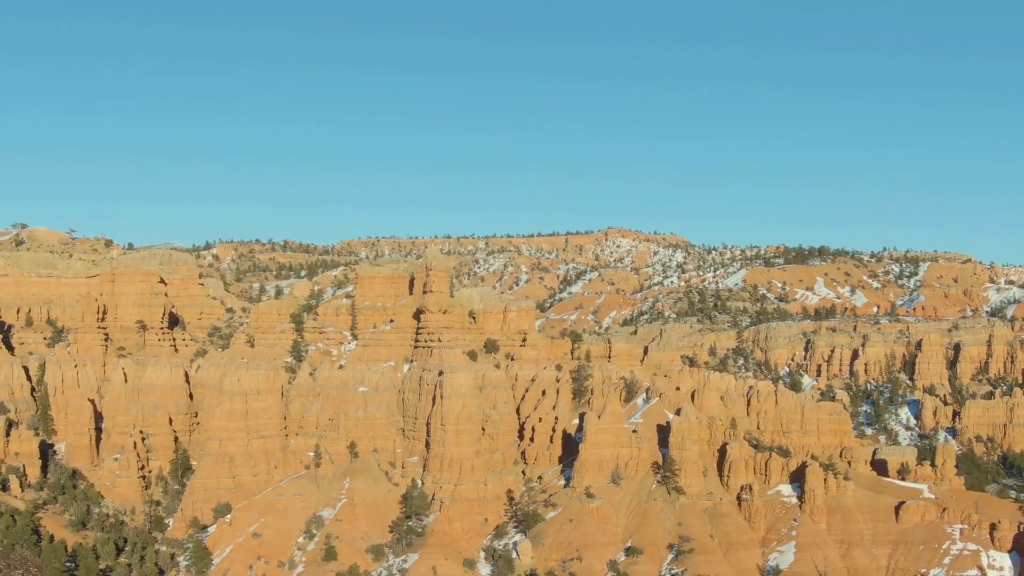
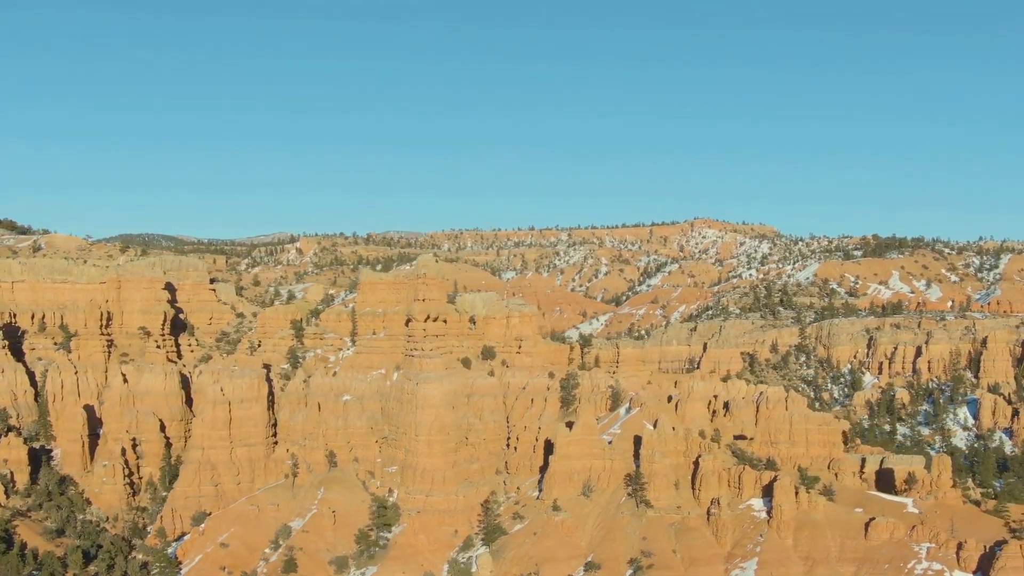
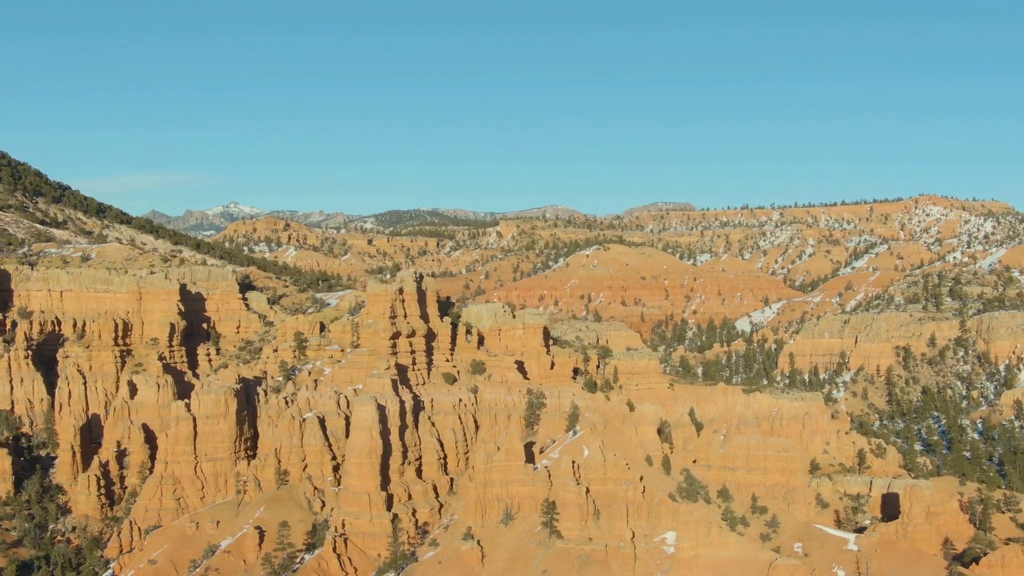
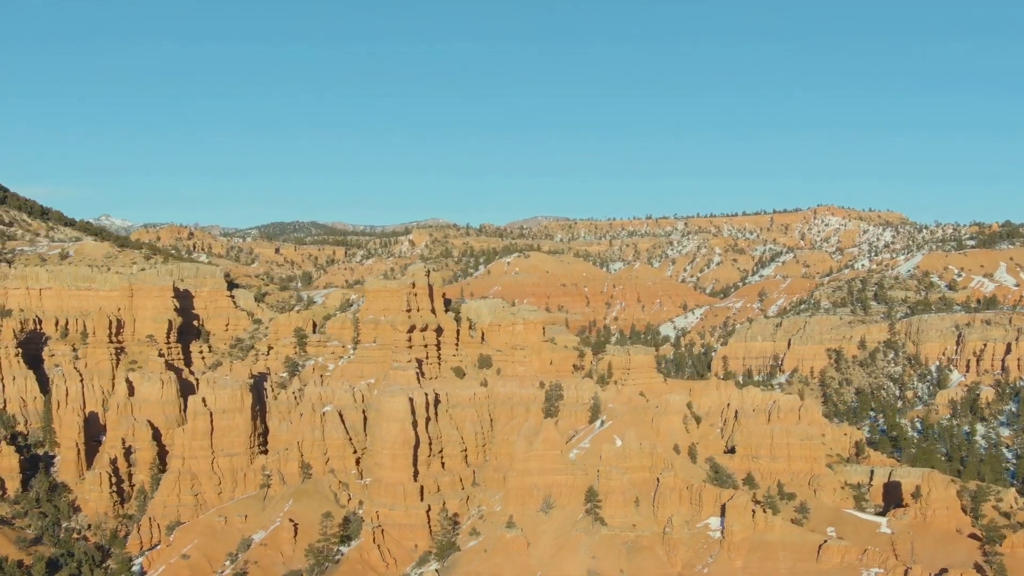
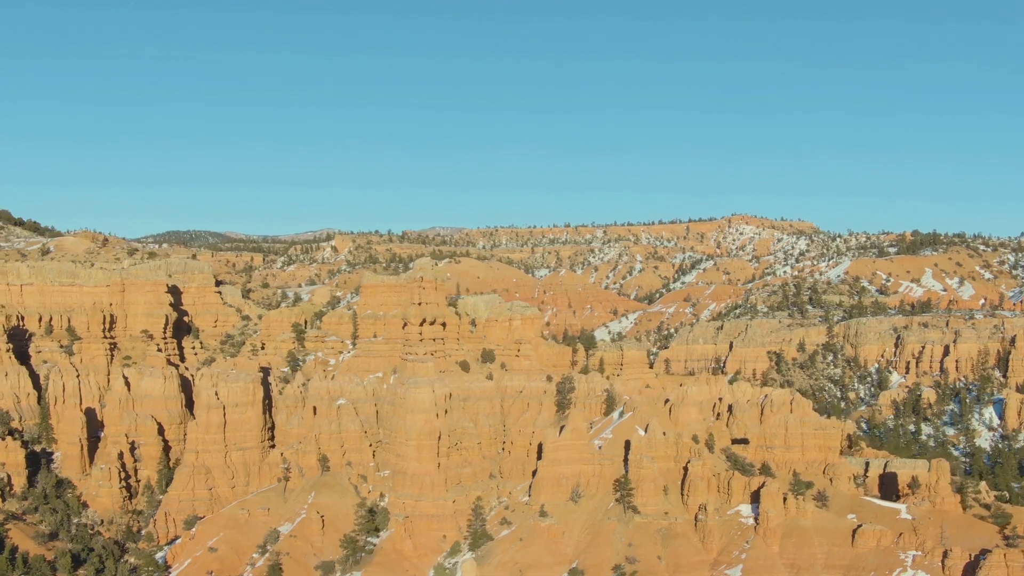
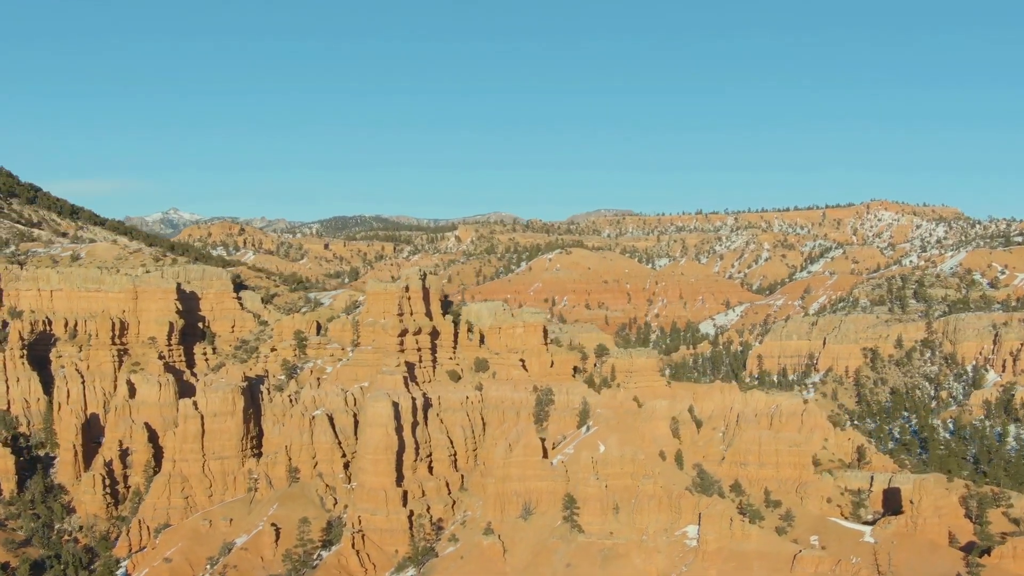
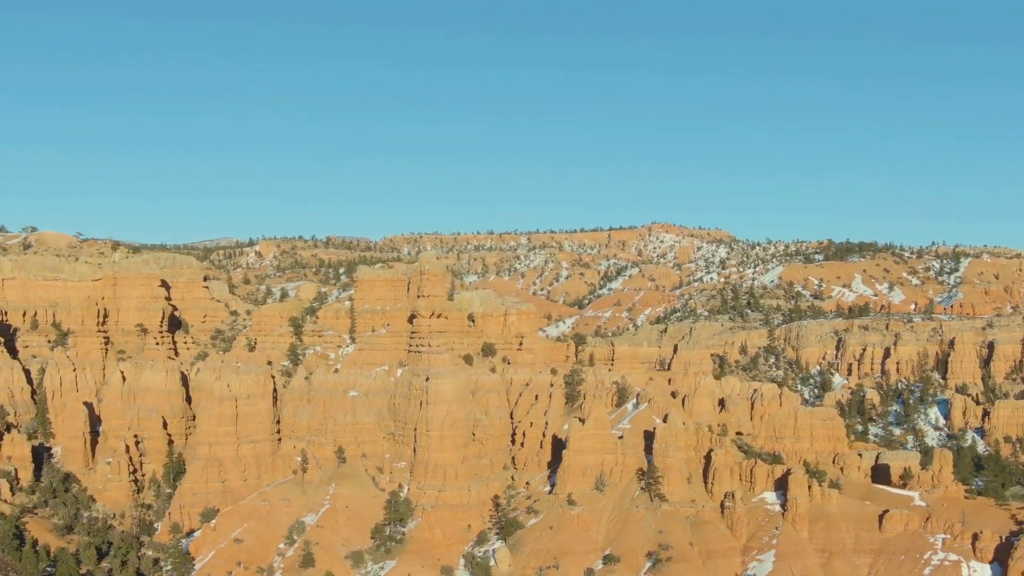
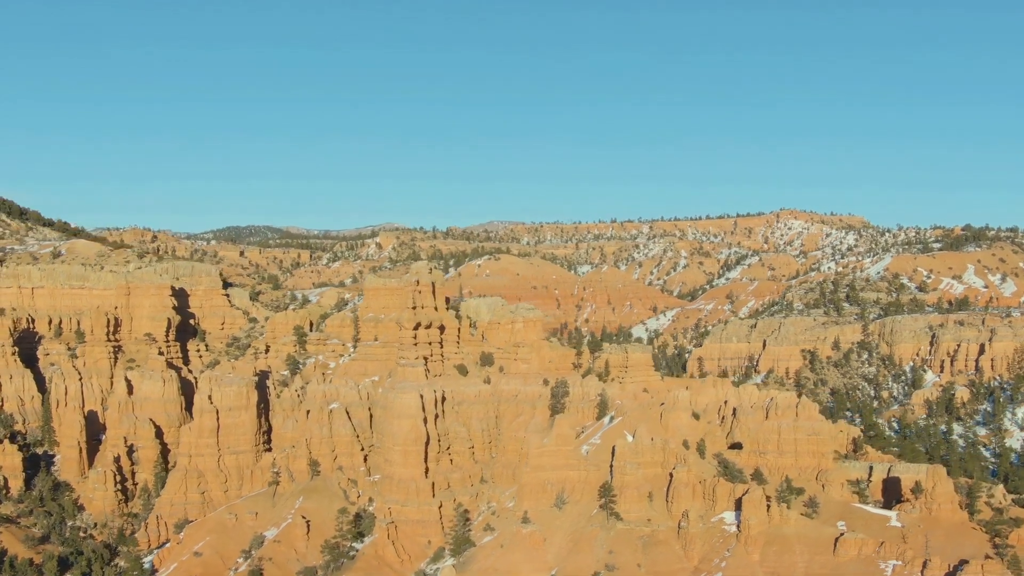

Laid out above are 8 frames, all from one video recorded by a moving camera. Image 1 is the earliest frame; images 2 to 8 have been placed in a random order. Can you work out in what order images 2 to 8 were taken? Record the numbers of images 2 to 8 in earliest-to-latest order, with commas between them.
7, 2, 5, 8, 4, 6, 3
